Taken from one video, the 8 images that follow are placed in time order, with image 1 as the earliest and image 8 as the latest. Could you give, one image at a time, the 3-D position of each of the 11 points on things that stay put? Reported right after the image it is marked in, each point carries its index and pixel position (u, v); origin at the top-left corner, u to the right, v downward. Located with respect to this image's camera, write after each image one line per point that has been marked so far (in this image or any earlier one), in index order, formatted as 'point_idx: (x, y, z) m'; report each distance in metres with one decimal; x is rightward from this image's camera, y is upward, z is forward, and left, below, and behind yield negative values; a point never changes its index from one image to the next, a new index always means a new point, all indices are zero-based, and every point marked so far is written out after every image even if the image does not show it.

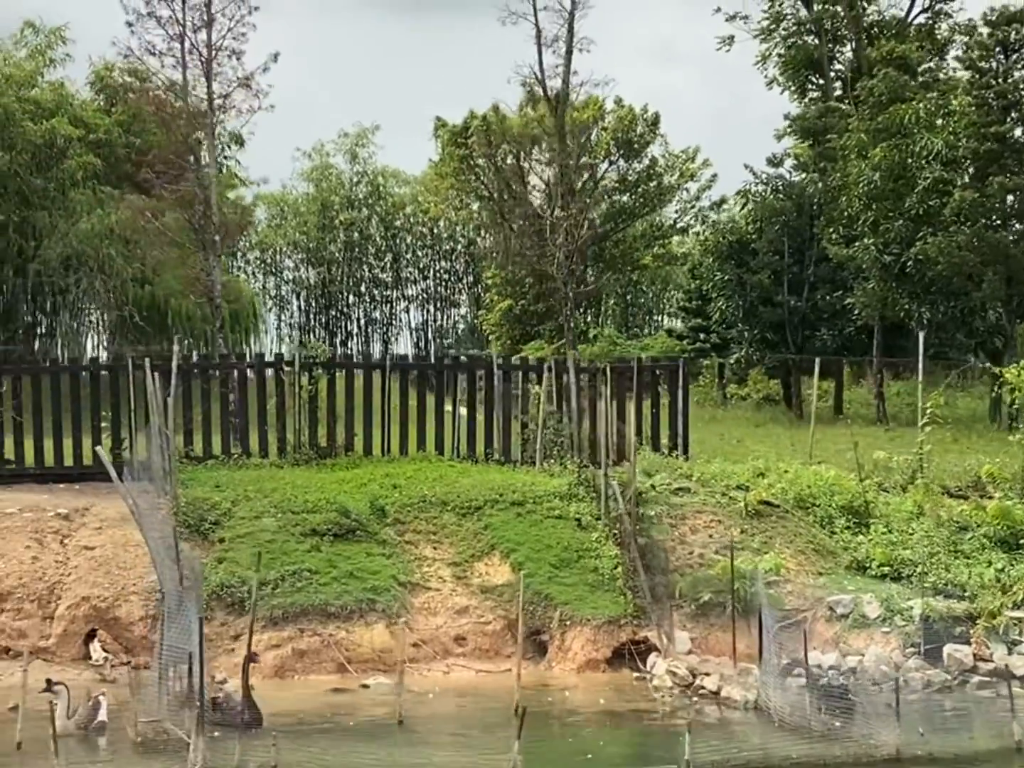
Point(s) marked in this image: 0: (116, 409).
0: (-4.0, -0.2, +15.9) m
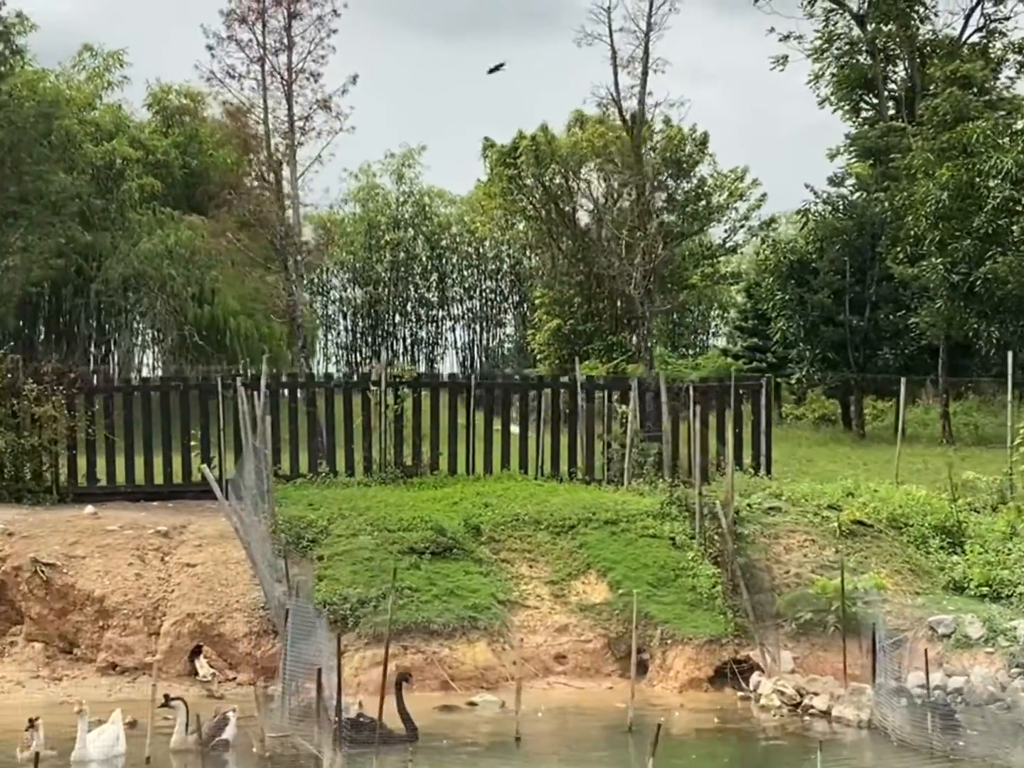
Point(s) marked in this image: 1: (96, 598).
0: (-3.1, -0.4, +16.1) m
1: (-3.3, -1.7, +12.5) m
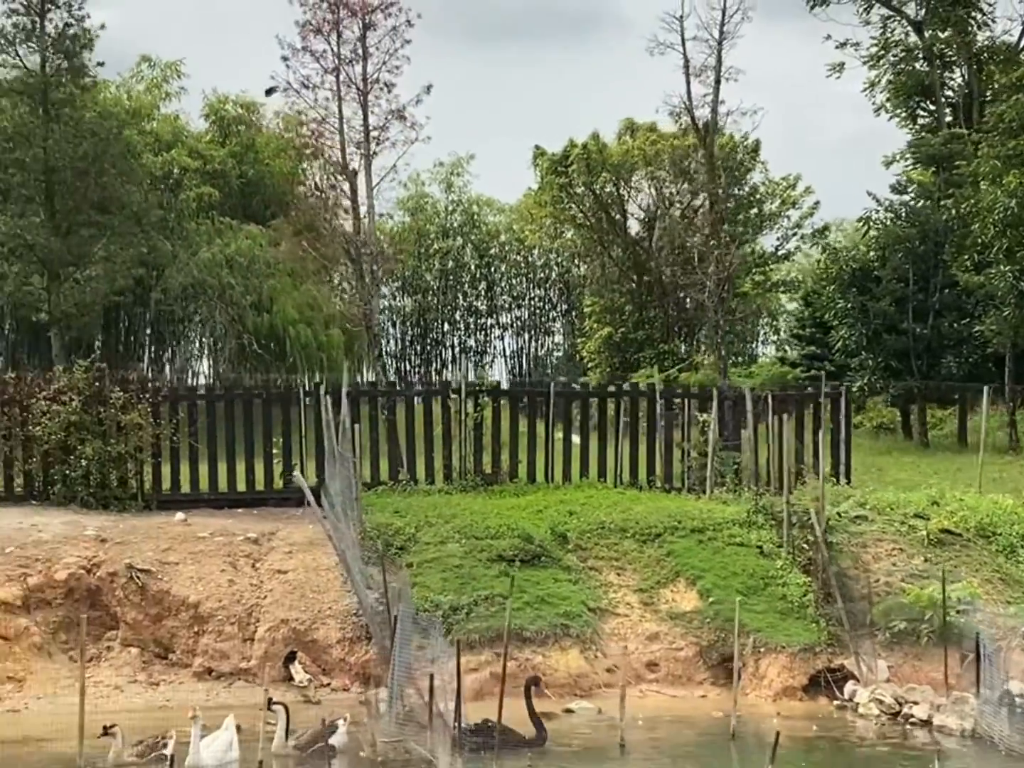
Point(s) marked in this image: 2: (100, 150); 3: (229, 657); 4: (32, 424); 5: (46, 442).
0: (-2.3, -0.5, +16.2) m
1: (-2.5, -1.7, +12.7) m
2: (-4.4, +2.5, +17.1) m
3: (-2.2, -2.1, +12.4) m
4: (-4.7, -0.4, +15.7) m
5: (-4.6, -0.6, +15.7) m
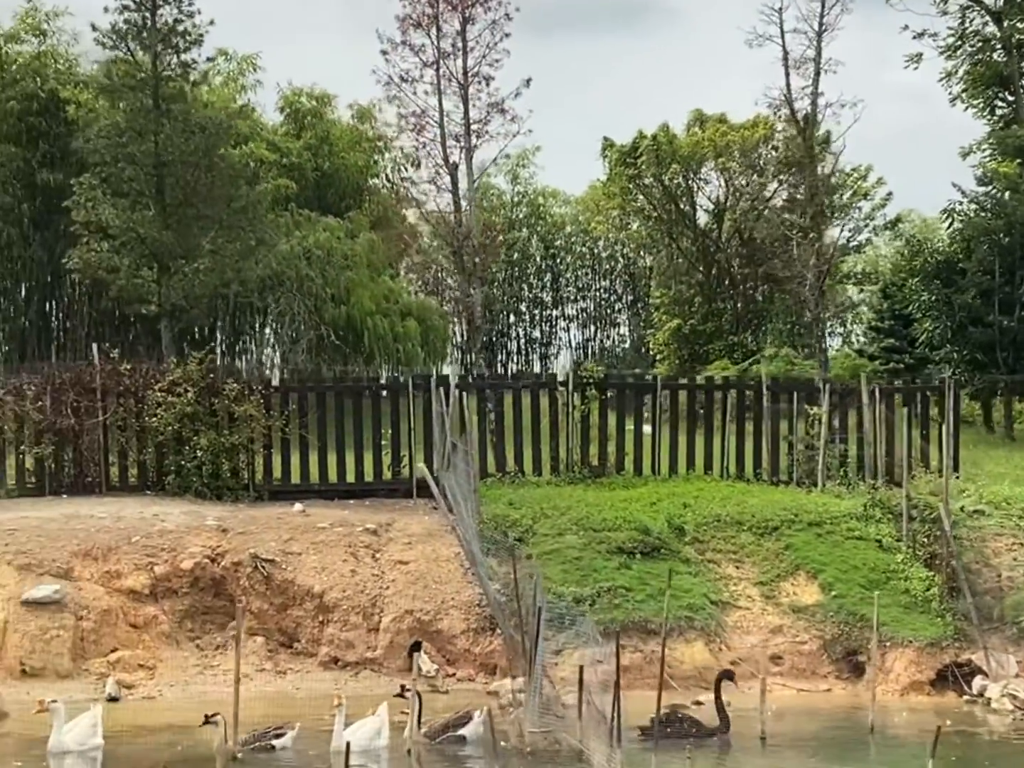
0: (-1.2, -0.4, +16.3) m
1: (-1.6, -1.7, +12.8) m
2: (-3.3, +2.6, +17.3) m
3: (-1.2, -2.1, +12.5) m
4: (-3.6, -0.3, +15.9) m
5: (-3.5, -0.5, +15.9) m
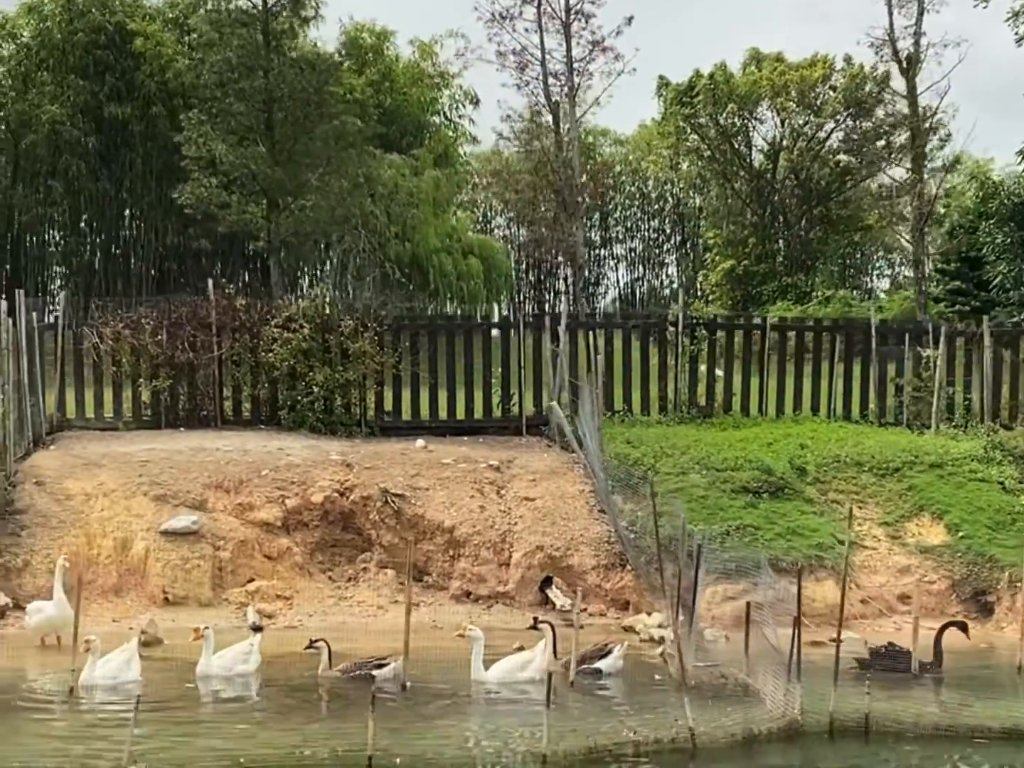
0: (-0.1, +0.2, +16.4) m
1: (-0.5, -1.2, +13.0) m
2: (-2.1, +3.3, +17.4) m
3: (-0.2, -1.6, +12.7) m
4: (-2.5, +0.3, +16.1) m
5: (-2.4, +0.2, +16.0) m
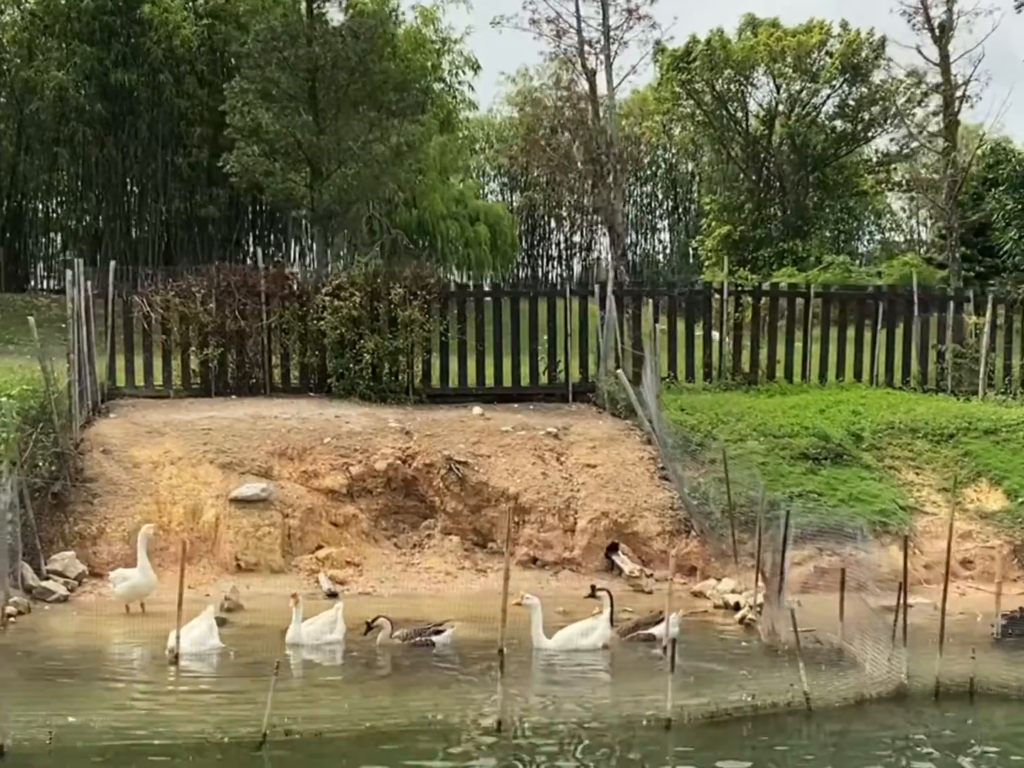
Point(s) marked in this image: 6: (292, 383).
0: (+0.4, +0.6, +16.5) m
1: (0.0, -0.9, +13.1) m
2: (-1.6, +3.6, +17.4) m
3: (+0.3, -1.3, +12.8) m
4: (-2.0, +0.7, +16.1) m
5: (-1.9, +0.5, +16.1) m
6: (-2.2, 0.0, +16.3) m
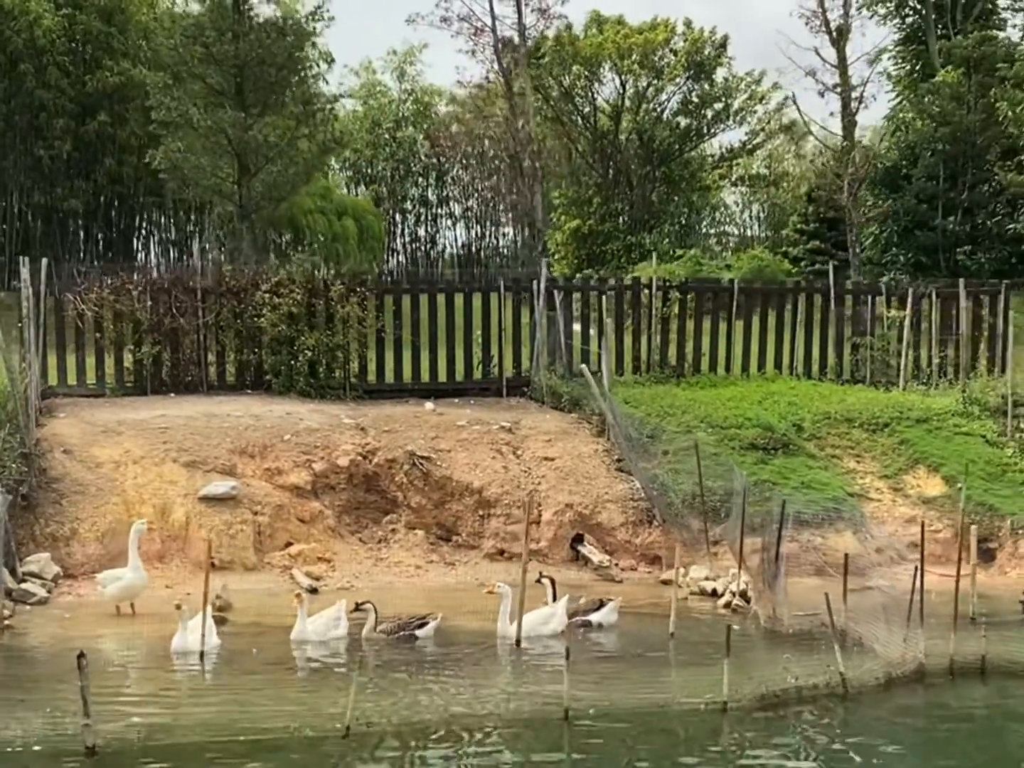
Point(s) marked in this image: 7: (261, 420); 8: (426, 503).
0: (-0.3, +0.6, +16.8) m
1: (-0.3, -0.9, +13.3) m
2: (-2.4, +3.7, +17.4) m
3: (+0.1, -1.3, +13.1) m
4: (-2.7, +0.7, +16.1) m
5: (-2.5, +0.5, +16.1) m
6: (-2.9, 0.0, +16.3) m
7: (-2.2, -0.3, +14.0) m
8: (-0.7, -1.0, +13.3) m
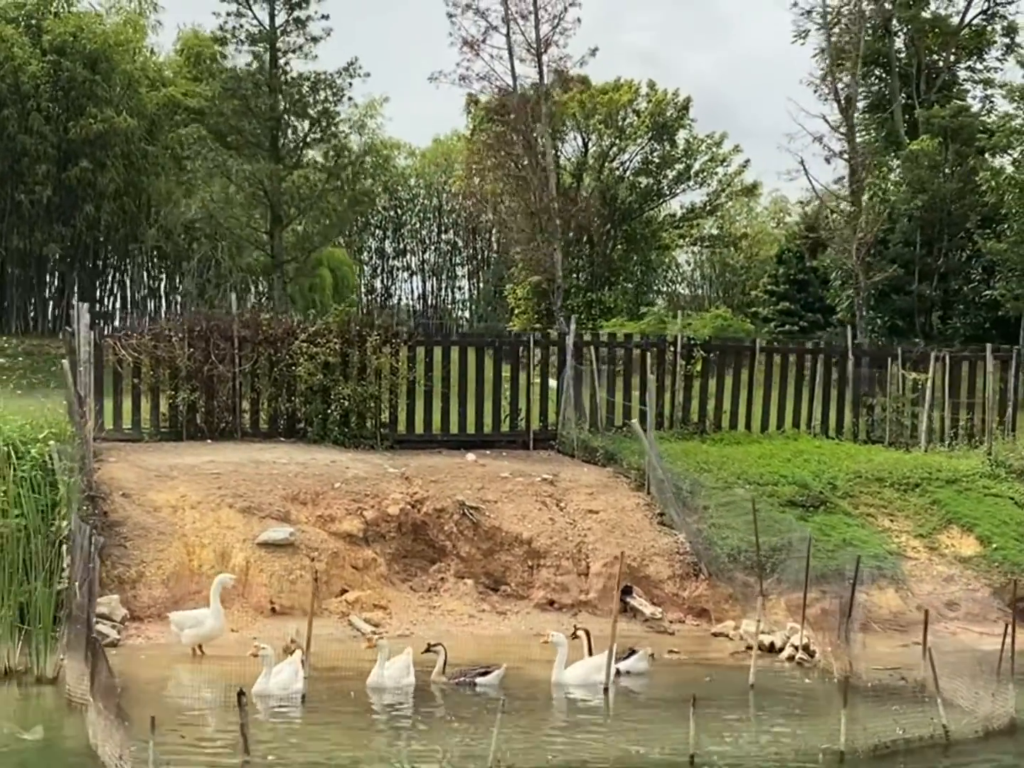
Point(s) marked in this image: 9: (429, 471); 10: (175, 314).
0: (0.0, +0.1, +17.0) m
1: (+0.1, -1.3, +13.5) m
2: (-2.1, +3.1, +17.6) m
3: (+0.5, -1.7, +13.3) m
4: (-2.3, +0.2, +16.3) m
5: (-2.2, 0.0, +16.3) m
6: (-2.6, -0.4, +16.4) m
7: (-1.8, -0.7, +14.2) m
8: (-0.3, -1.4, +13.5) m
9: (-0.8, -0.8, +14.5) m
10: (-3.4, +0.7, +16.3) m
